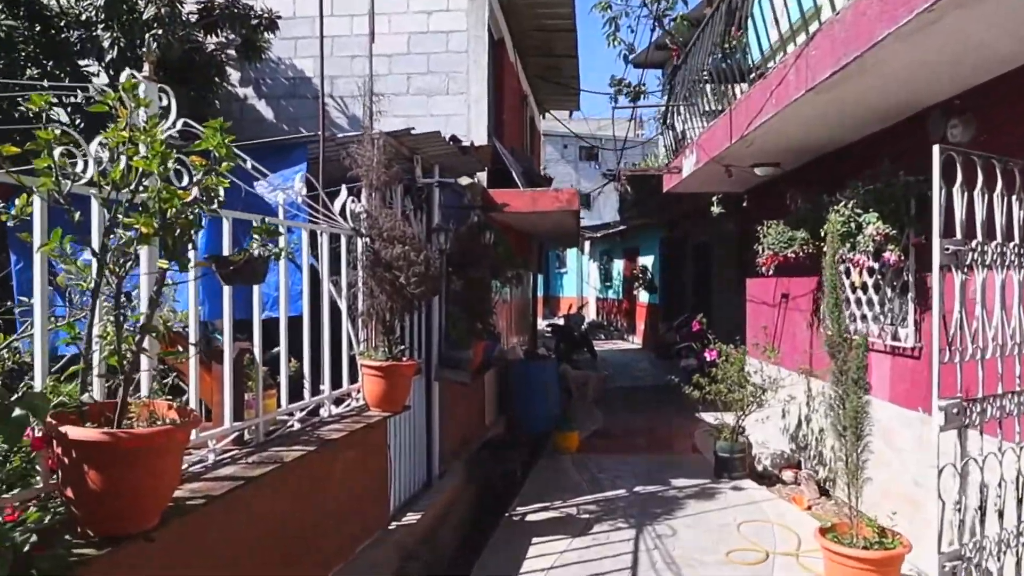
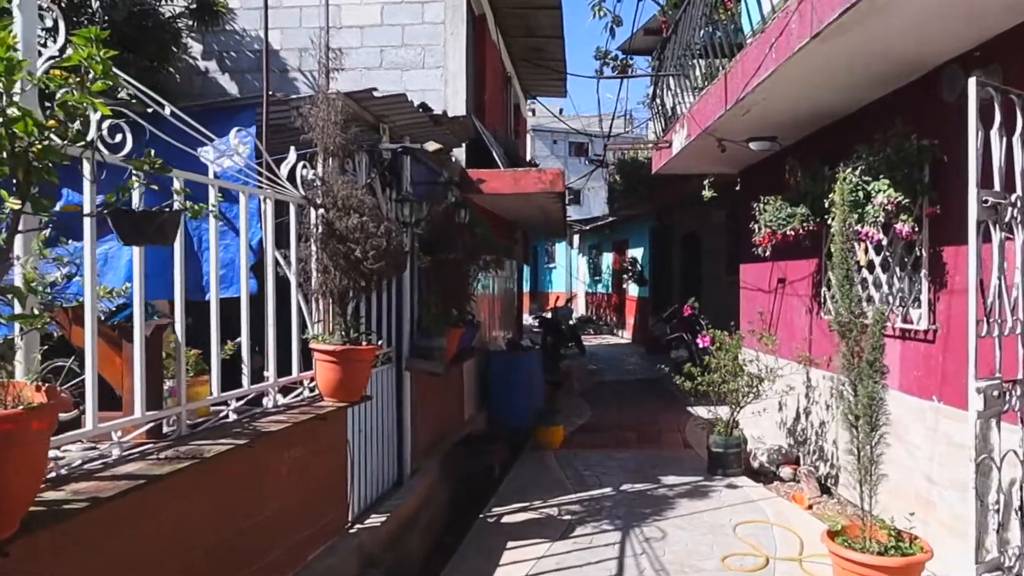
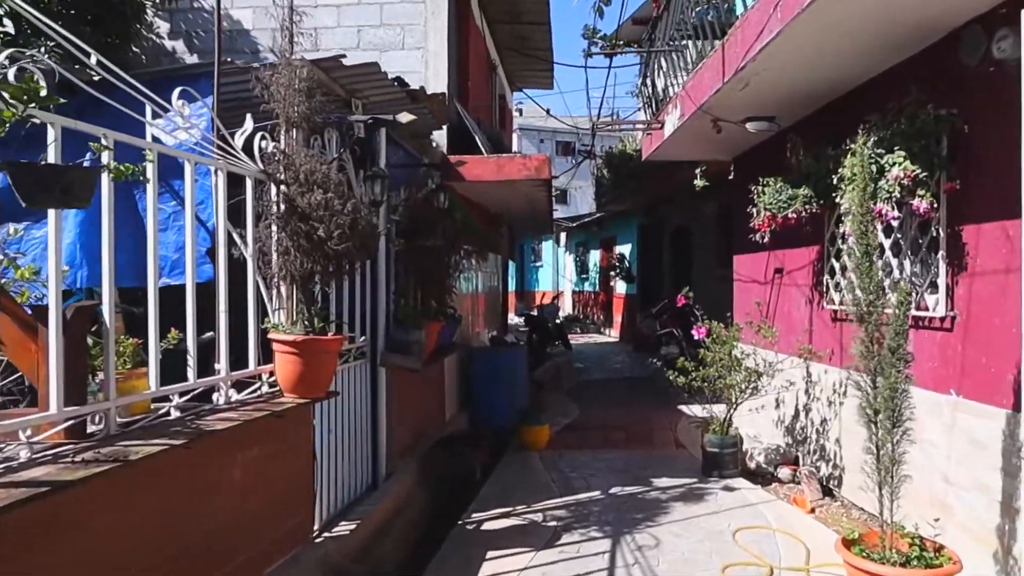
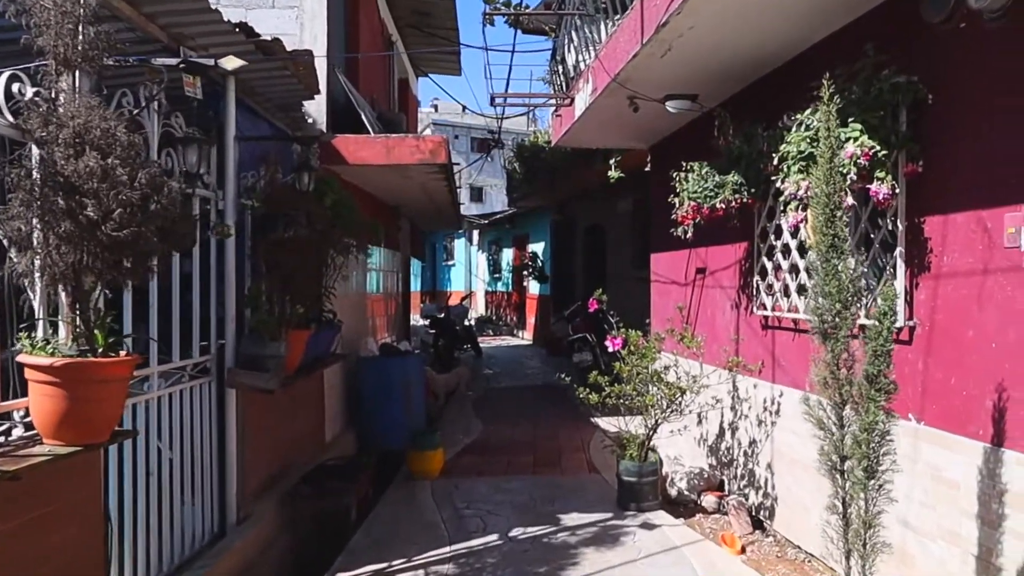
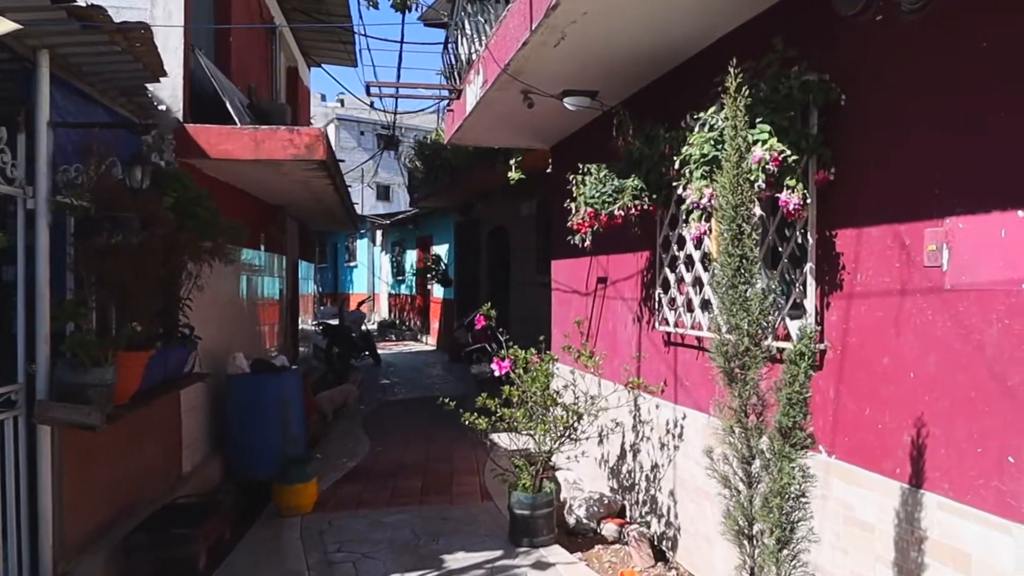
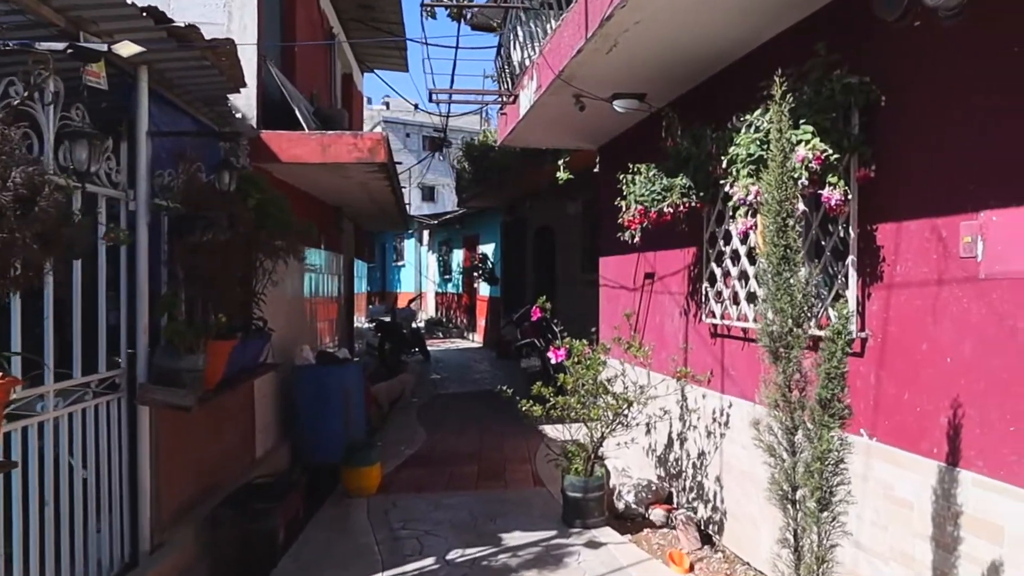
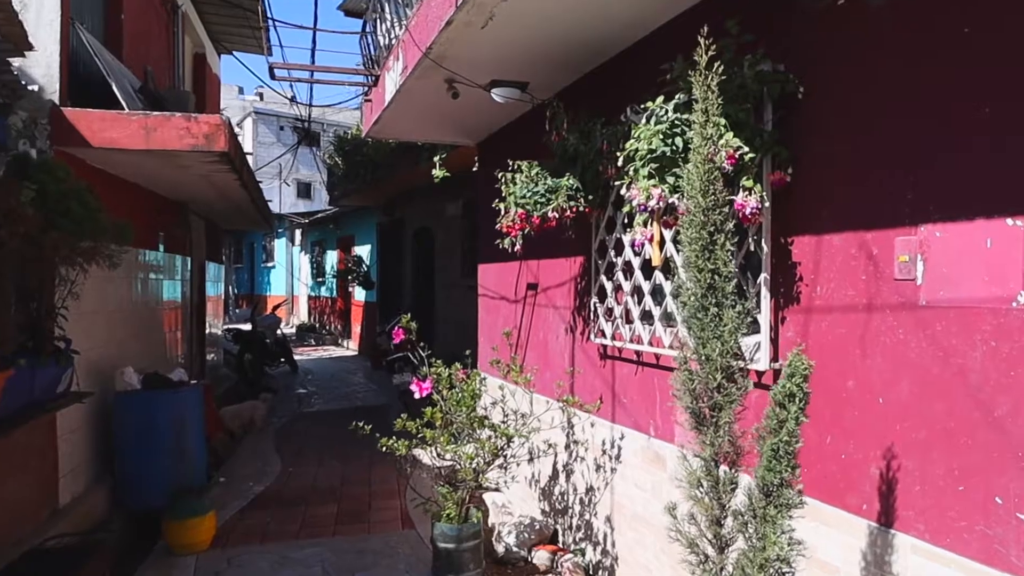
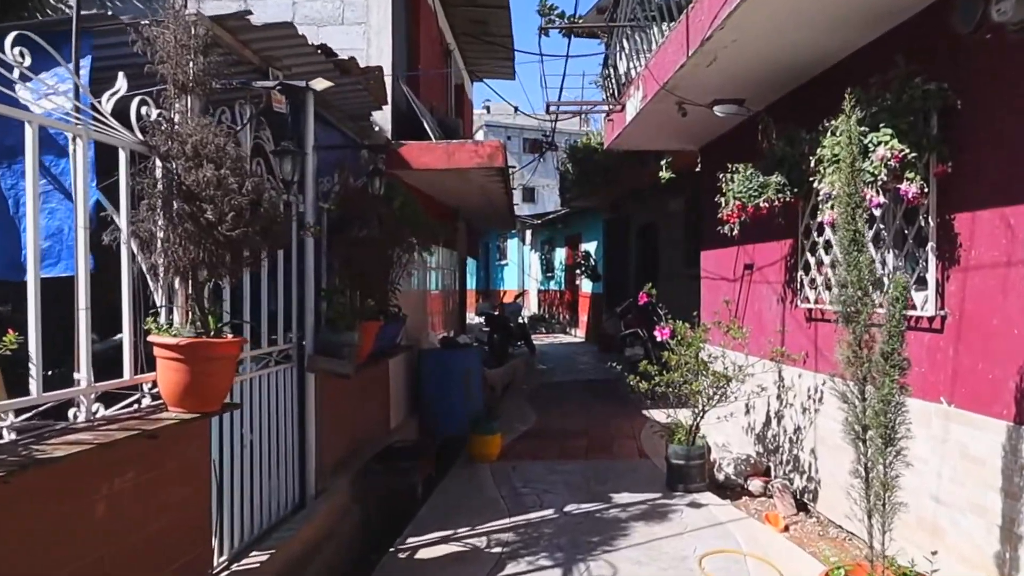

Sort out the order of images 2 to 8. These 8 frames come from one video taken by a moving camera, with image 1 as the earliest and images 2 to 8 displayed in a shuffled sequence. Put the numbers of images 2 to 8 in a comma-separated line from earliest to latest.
2, 3, 8, 4, 6, 5, 7
